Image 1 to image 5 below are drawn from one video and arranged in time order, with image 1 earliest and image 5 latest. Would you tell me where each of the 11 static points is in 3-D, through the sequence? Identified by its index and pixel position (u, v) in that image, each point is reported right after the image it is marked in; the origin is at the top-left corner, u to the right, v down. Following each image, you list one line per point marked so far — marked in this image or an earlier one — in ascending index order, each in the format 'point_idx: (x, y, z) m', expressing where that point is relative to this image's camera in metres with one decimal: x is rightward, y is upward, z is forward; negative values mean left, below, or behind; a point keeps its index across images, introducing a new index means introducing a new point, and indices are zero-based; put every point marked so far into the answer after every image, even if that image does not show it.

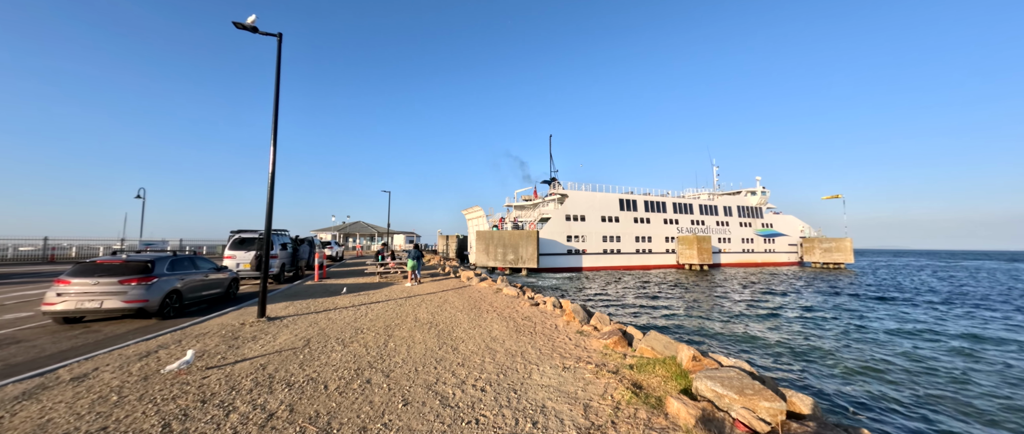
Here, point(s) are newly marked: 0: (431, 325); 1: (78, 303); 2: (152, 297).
0: (-1.8, -2.4, +7.6) m
1: (-9.8, -1.9, +7.6) m
2: (-8.8, -2.0, +8.3) m
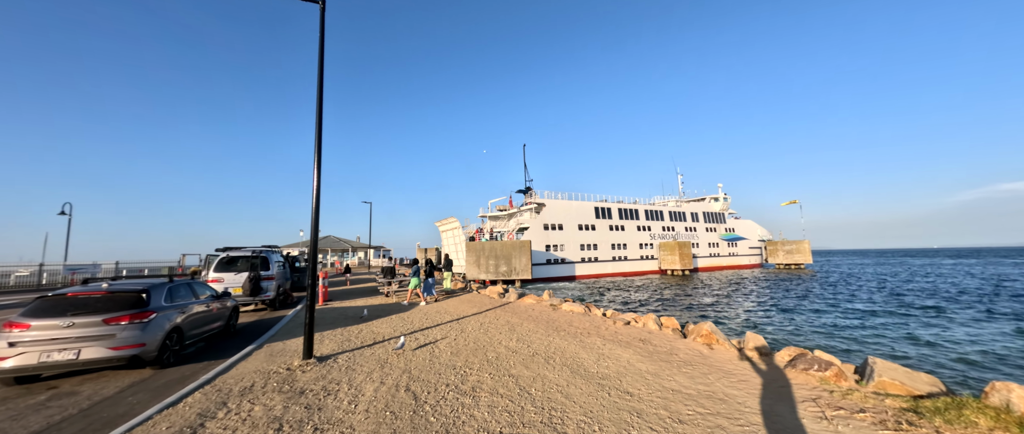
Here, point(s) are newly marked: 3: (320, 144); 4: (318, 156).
0: (+0.5, -2.5, +6.1) m
1: (-7.5, -2.2, +5.3) m
2: (-6.6, -2.2, +6.1) m
3: (-3.9, +1.5, +6.7) m
4: (-4.0, +1.2, +6.9) m
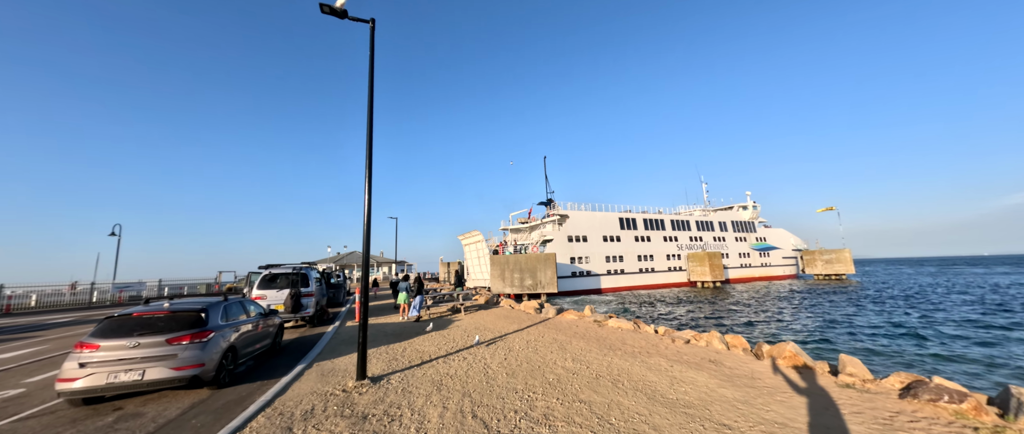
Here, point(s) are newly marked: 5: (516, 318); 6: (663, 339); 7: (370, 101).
0: (+1.6, -2.8, +5.7) m
1: (-6.4, -2.5, +5.4) m
2: (-5.5, -2.6, +6.1) m
3: (-2.8, +1.2, +6.7) m
4: (-2.9, +0.8, +6.9) m
5: (+0.1, -3.8, +12.7) m
6: (+3.8, -3.1, +8.5) m
7: (-3.0, +2.4, +7.0) m
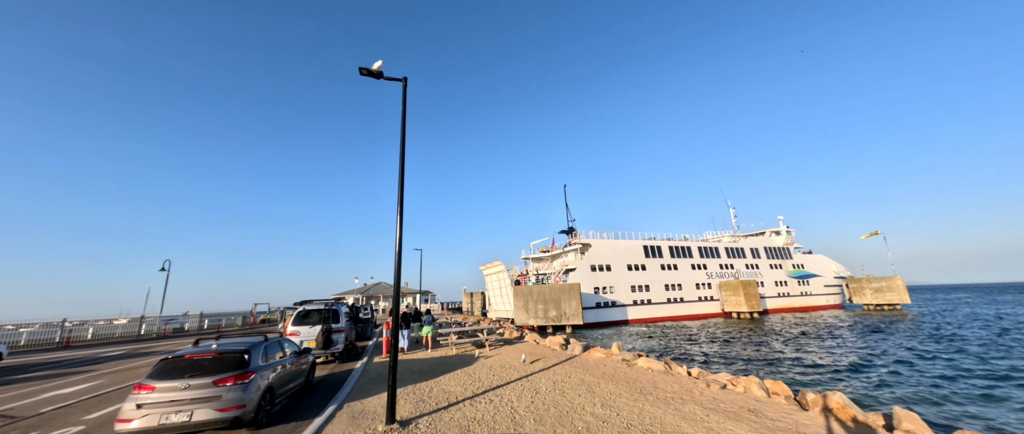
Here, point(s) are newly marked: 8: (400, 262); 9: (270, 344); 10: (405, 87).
0: (+2.1, -3.5, +5.5) m
1: (-6.0, -3.4, +5.7) m
2: (-5.0, -3.5, +6.4) m
3: (-2.3, +0.2, +7.1) m
4: (-2.4, -0.1, +7.3) m
5: (+1.1, -5.1, +12.5) m
6: (+4.5, -4.0, +8.1) m
7: (-2.5, +1.5, +7.6) m
8: (-2.4, -0.9, +7.1) m
9: (-5.6, -3.0, +7.9) m
10: (-2.5, +3.1, +7.9) m
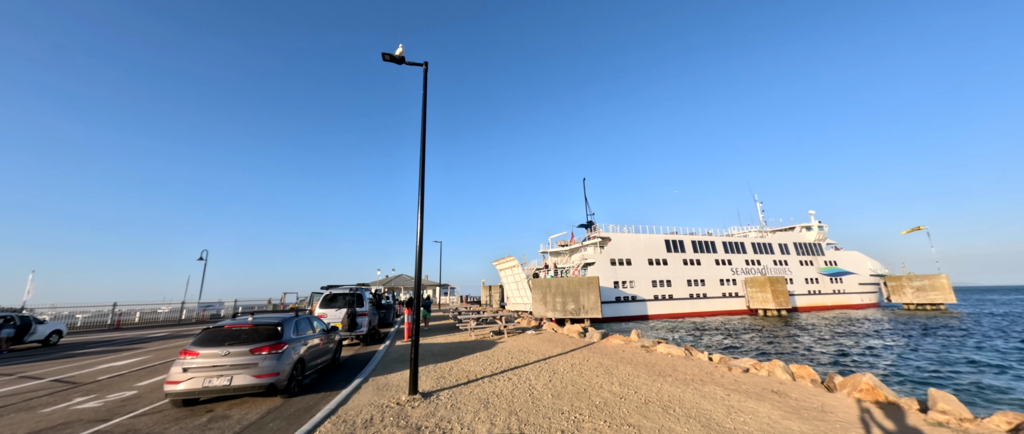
0: (+2.4, -3.1, +5.6) m
1: (-5.6, -3.0, +6.2) m
2: (-4.6, -3.1, +6.8) m
3: (-1.9, +0.7, +7.3) m
4: (-2.0, +0.3, +7.5) m
5: (+1.8, -4.7, +12.6) m
6: (+4.9, -3.6, +8.0) m
7: (-2.1, +1.9, +7.8) m
8: (-2.0, -0.5, +7.3) m
9: (-5.2, -2.5, +8.3) m
10: (-2.1, +3.5, +8.0) m
